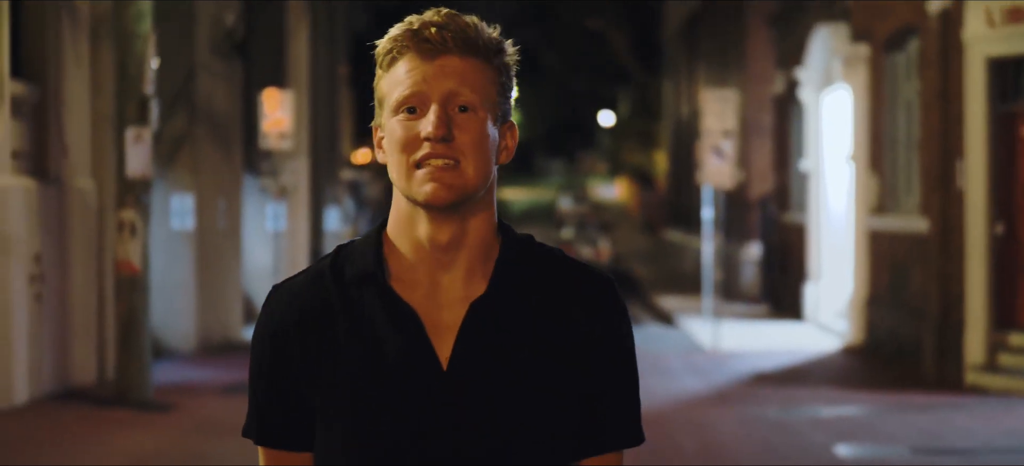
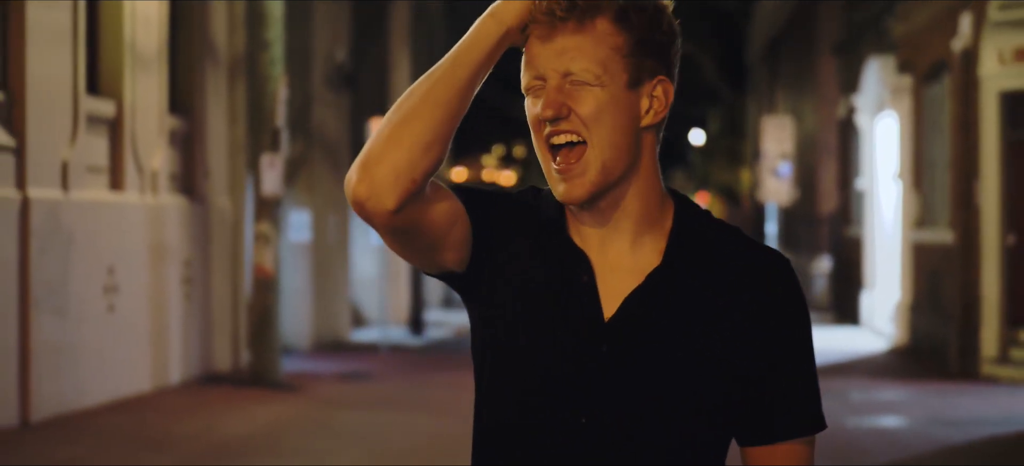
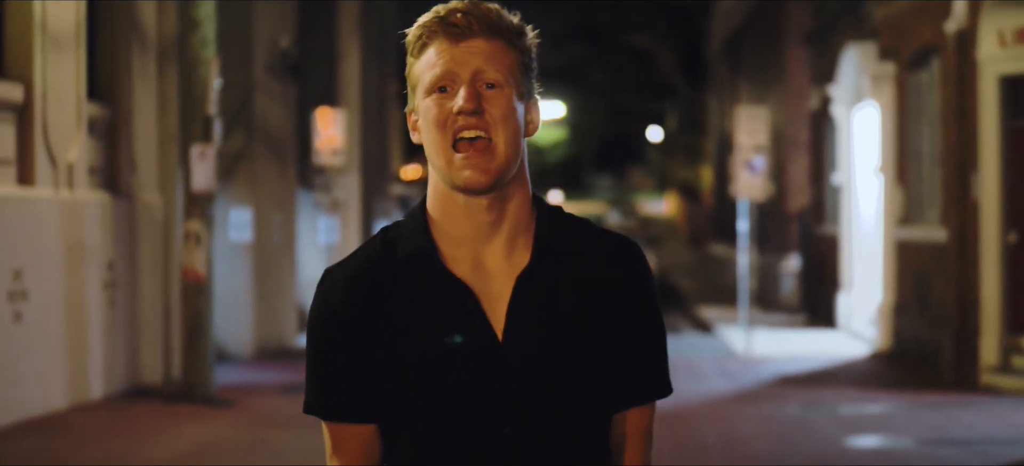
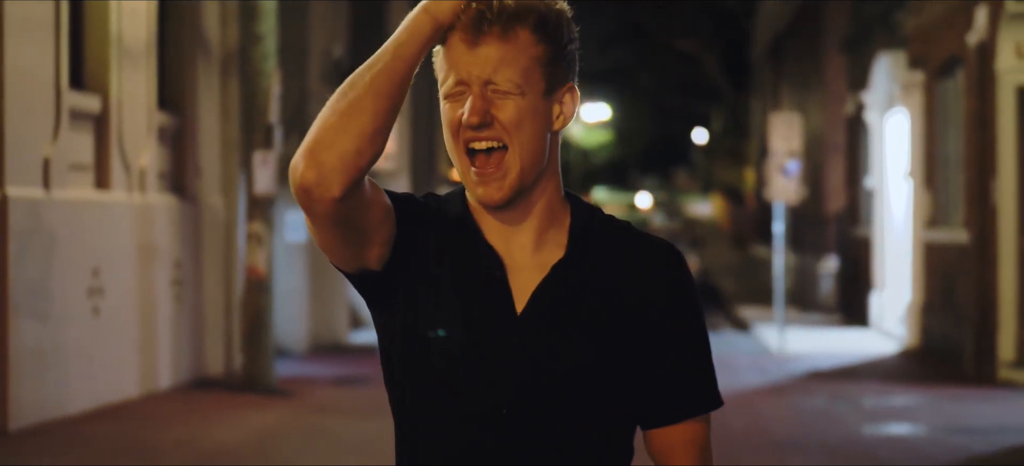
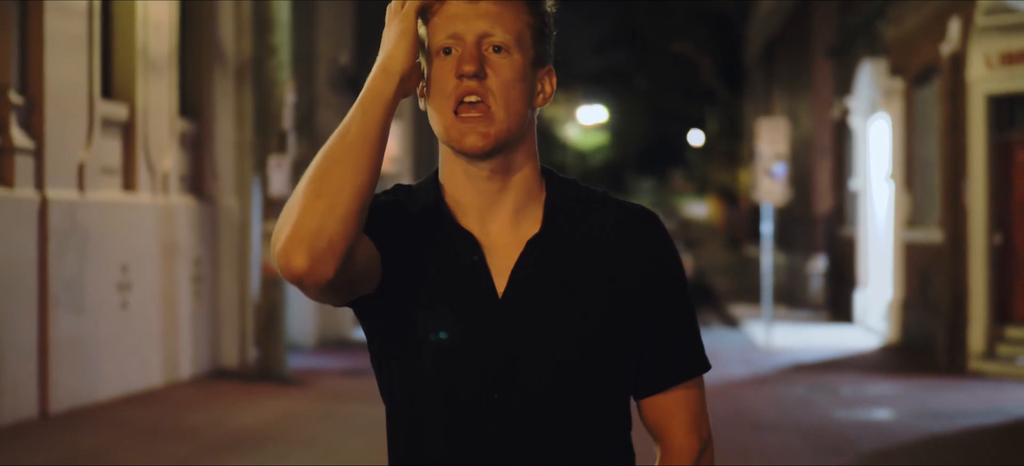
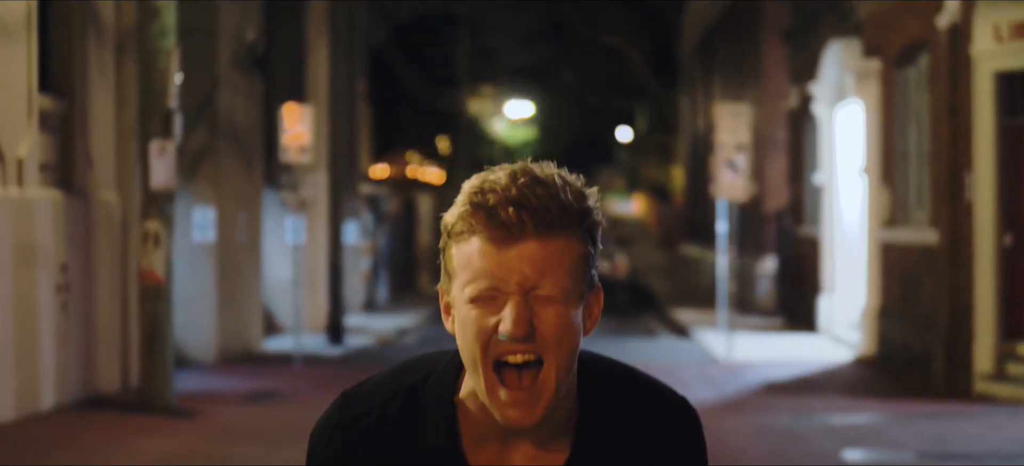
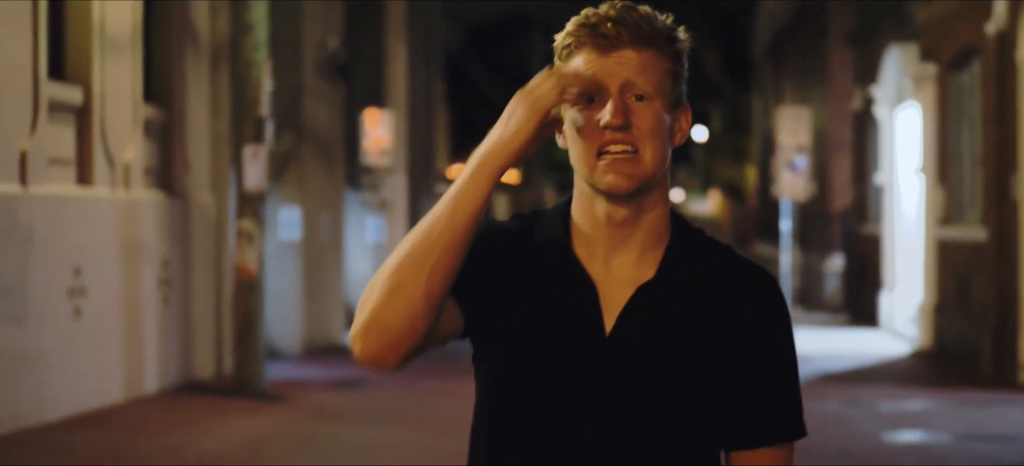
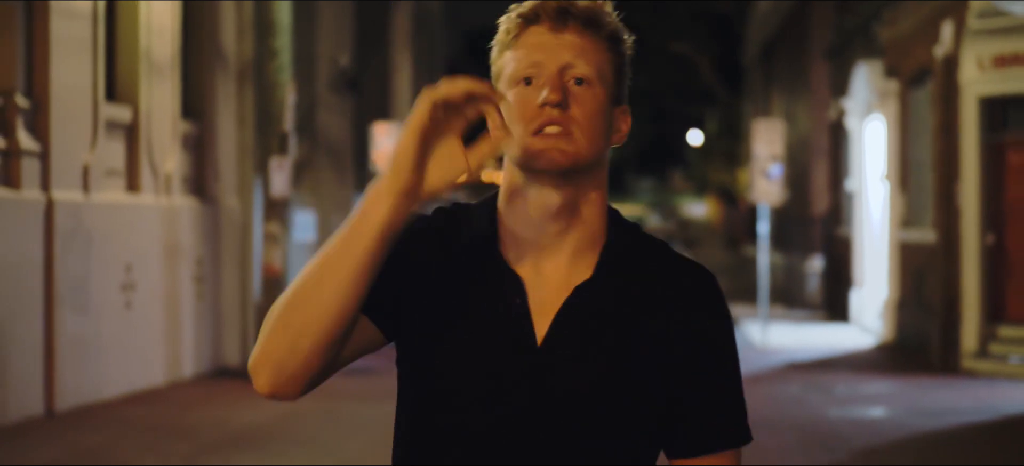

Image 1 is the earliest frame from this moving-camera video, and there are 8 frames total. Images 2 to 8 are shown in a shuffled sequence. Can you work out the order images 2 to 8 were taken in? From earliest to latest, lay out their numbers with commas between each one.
6, 3, 7, 4, 2, 5, 8
